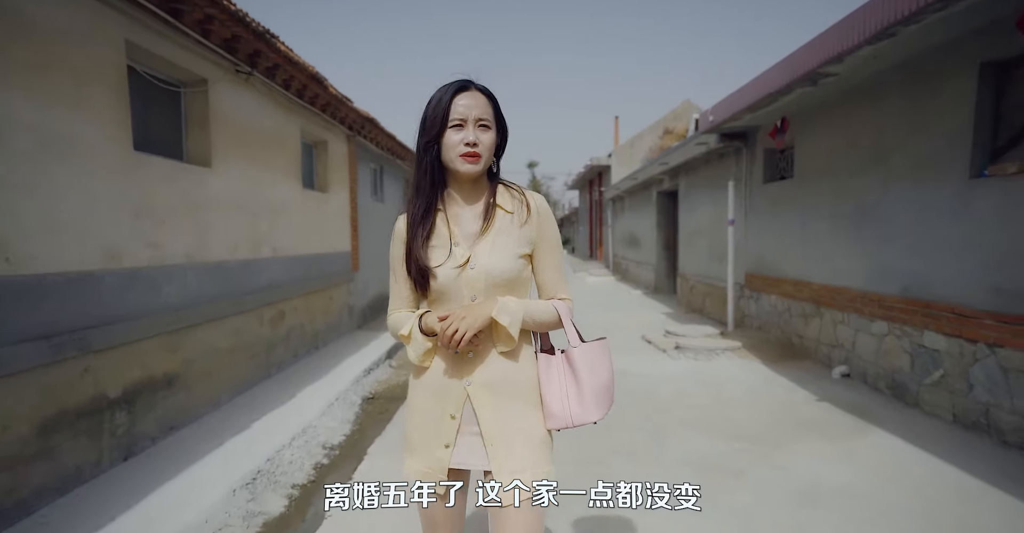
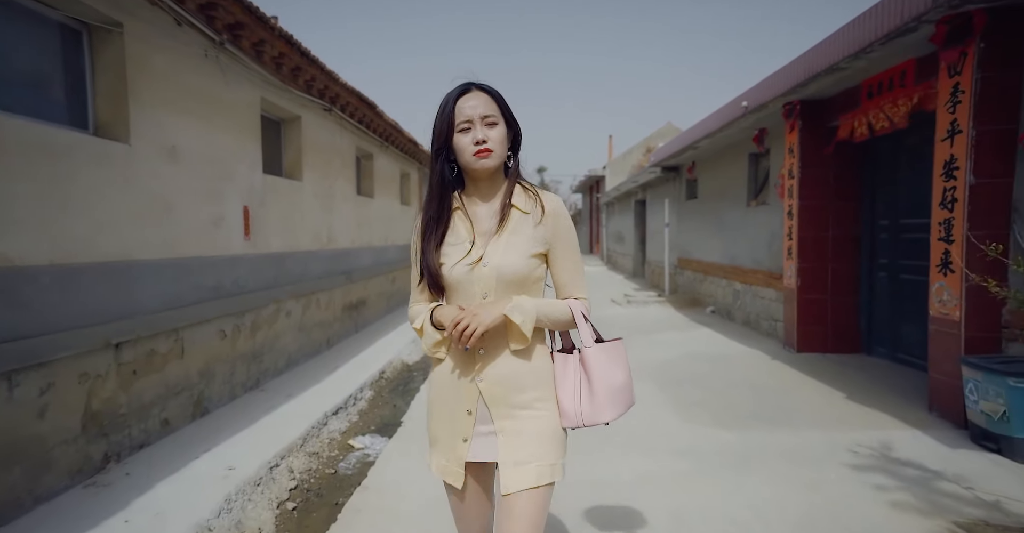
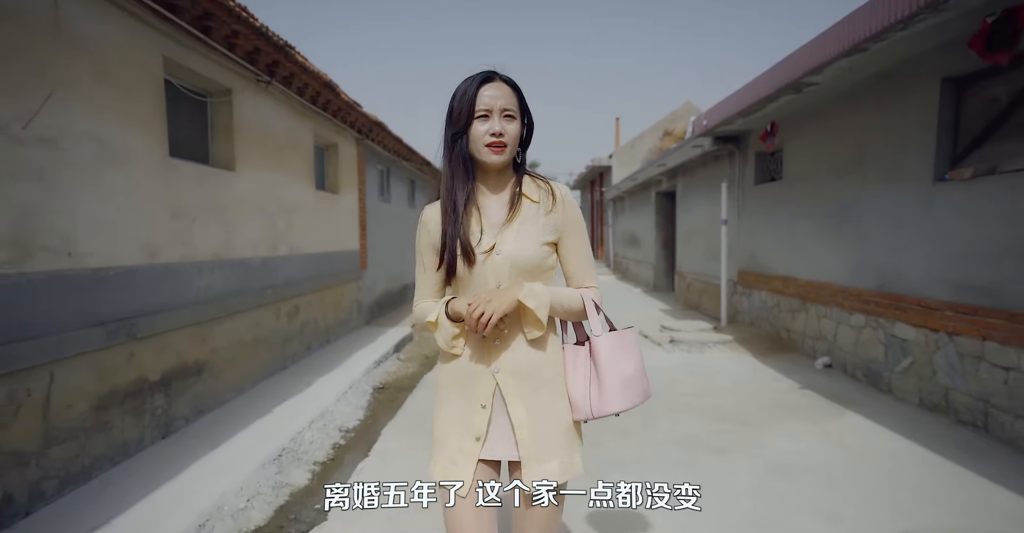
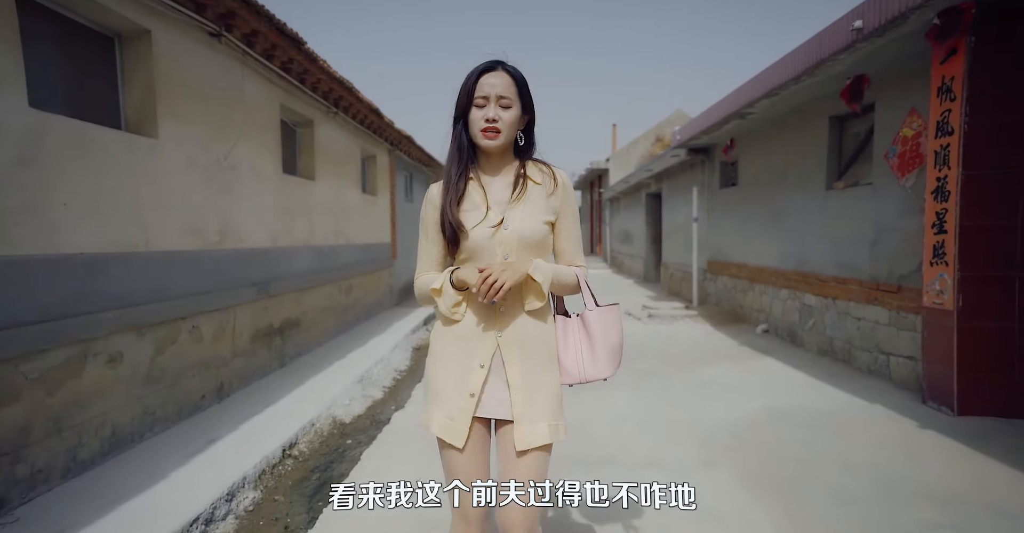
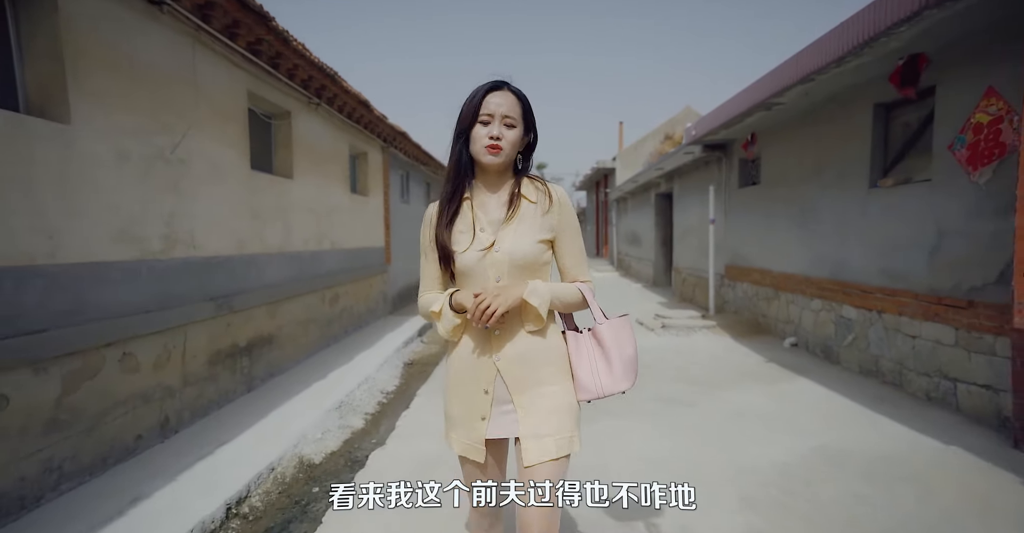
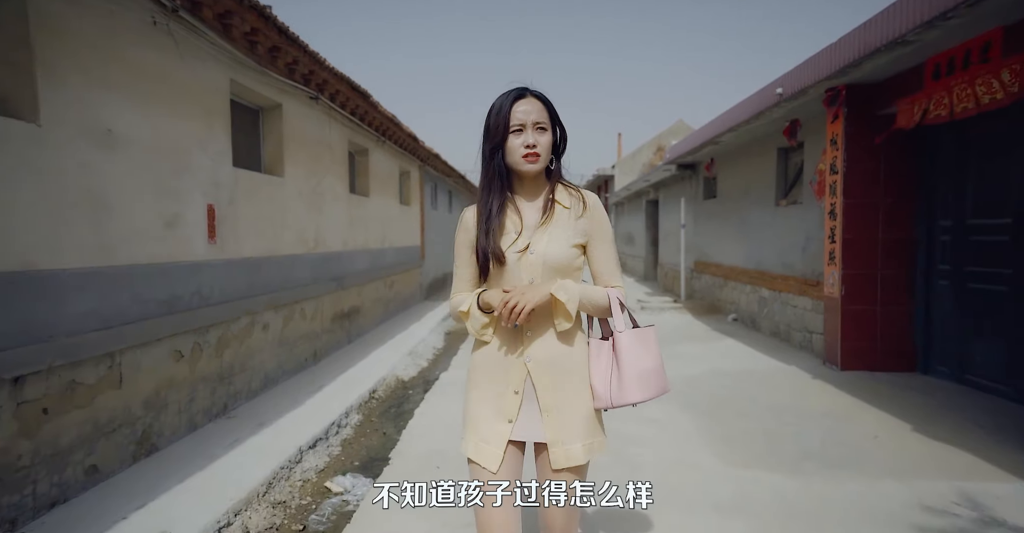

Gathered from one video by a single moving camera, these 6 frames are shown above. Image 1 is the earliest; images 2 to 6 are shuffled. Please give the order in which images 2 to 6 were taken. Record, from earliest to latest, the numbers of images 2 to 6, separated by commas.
3, 5, 4, 6, 2
